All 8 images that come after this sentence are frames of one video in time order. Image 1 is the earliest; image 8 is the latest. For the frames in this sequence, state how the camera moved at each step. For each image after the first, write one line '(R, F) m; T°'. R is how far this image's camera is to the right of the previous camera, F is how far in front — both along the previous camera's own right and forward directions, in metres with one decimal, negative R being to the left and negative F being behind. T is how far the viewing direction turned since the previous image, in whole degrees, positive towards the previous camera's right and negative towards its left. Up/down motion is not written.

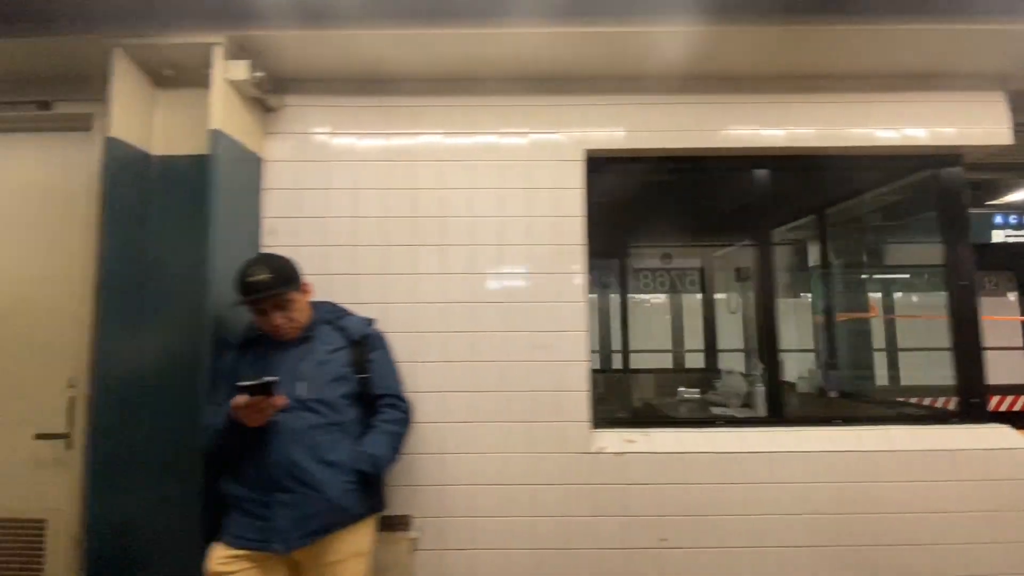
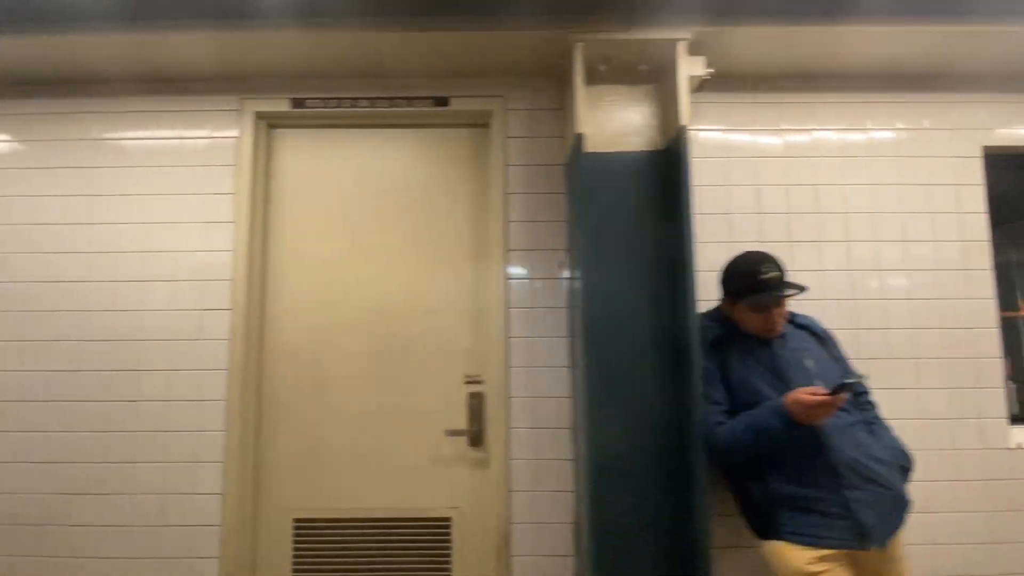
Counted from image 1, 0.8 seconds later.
(-1.4, 0.0) m; +1°
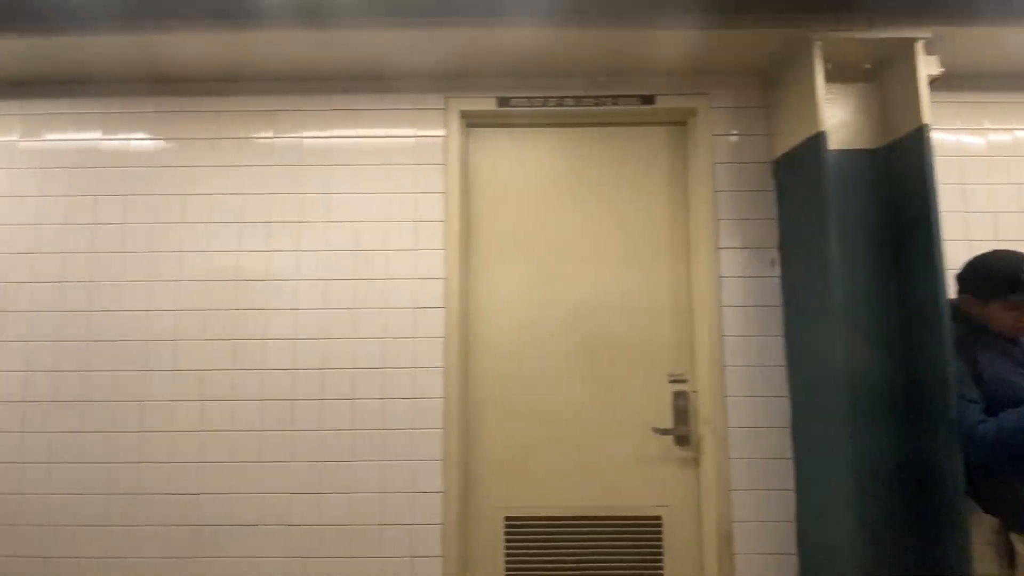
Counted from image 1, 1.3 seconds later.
(-0.7, 0.0) m; 0°
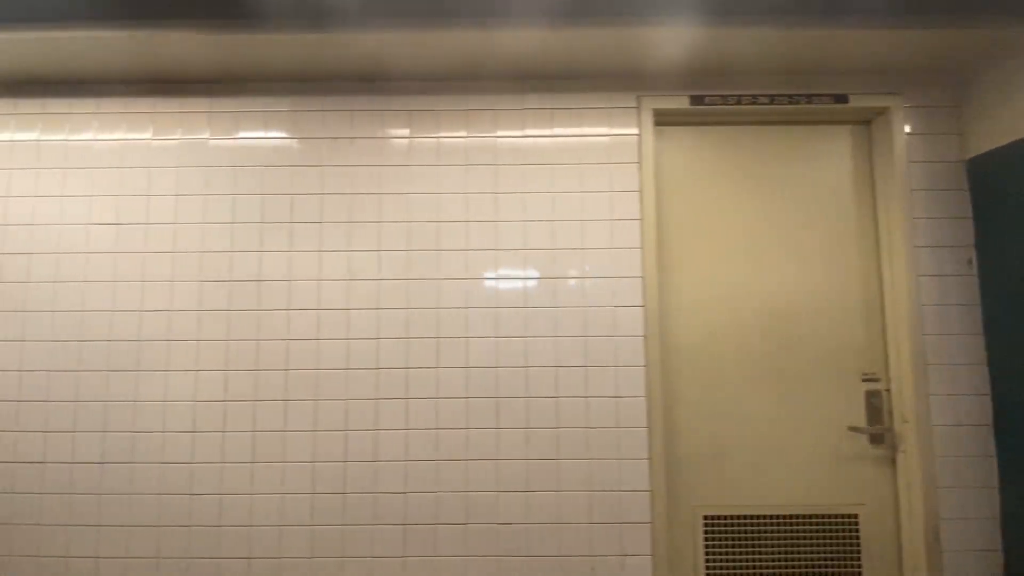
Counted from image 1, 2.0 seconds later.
(-0.7, 0.0) m; 0°
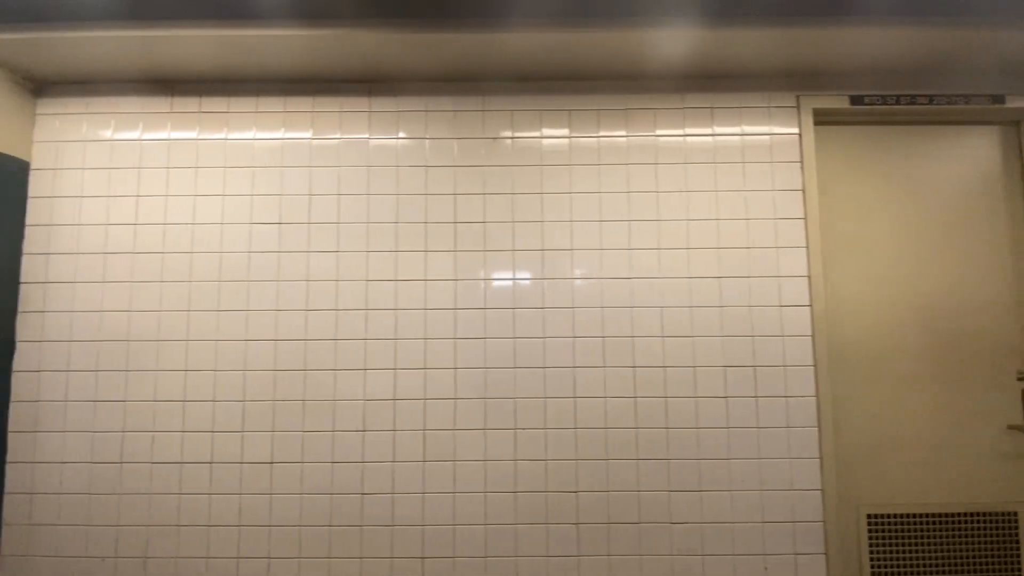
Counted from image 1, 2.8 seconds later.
(-0.6, 0.0) m; 0°
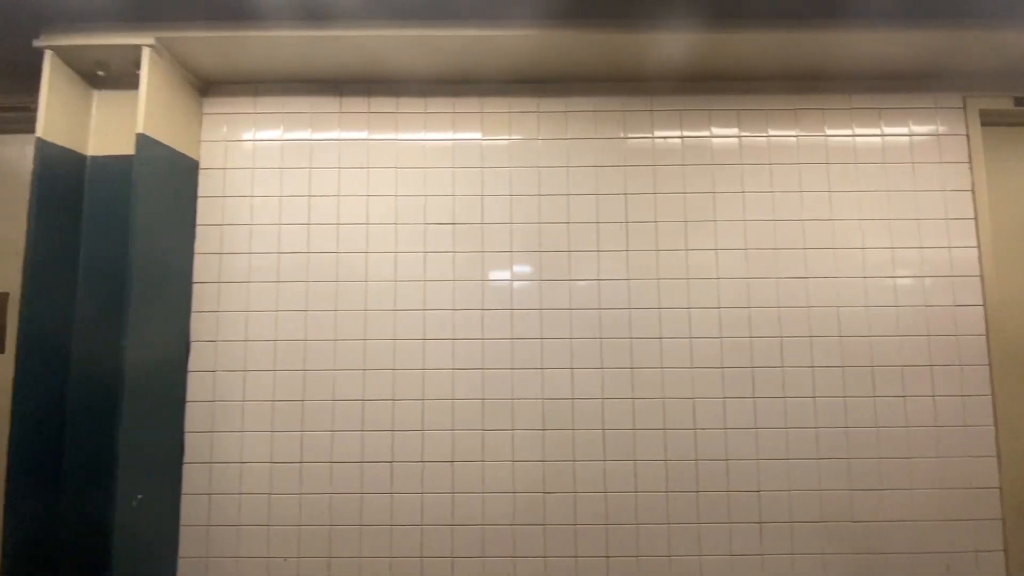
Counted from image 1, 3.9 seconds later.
(-0.6, 0.0) m; 0°
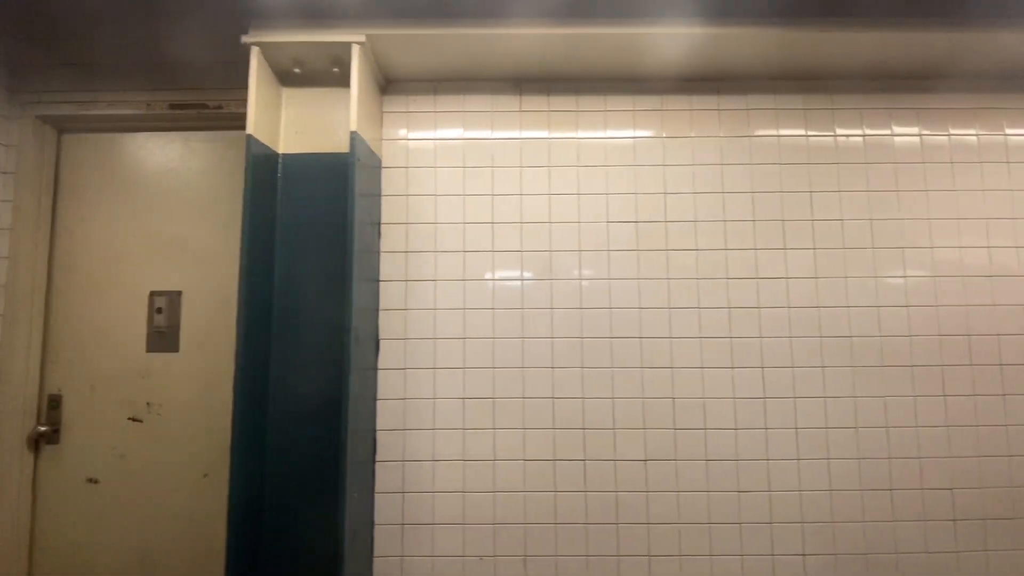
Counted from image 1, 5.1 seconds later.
(-0.6, 0.0) m; 0°
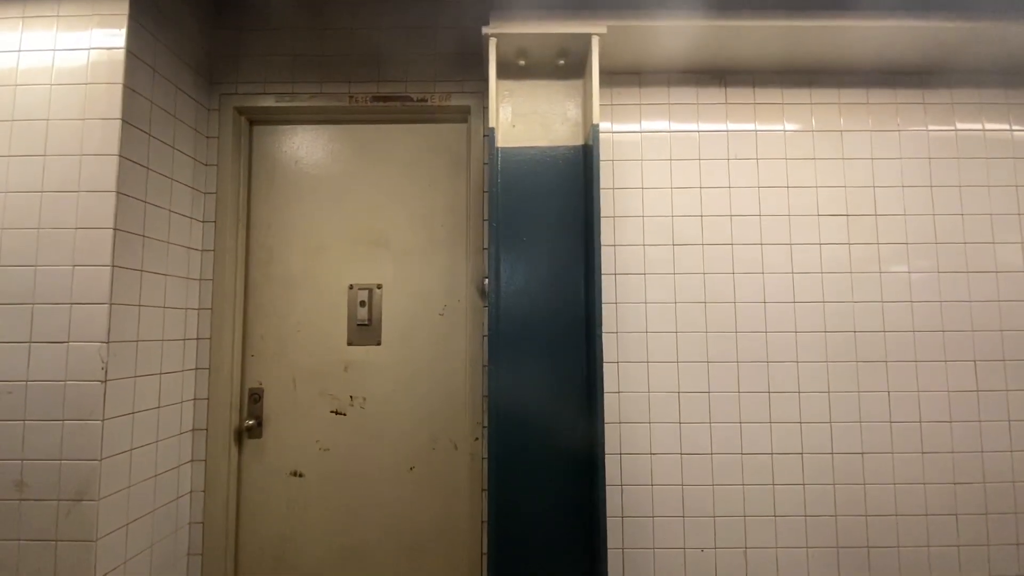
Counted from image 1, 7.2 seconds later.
(-0.7, 0.0) m; +1°
